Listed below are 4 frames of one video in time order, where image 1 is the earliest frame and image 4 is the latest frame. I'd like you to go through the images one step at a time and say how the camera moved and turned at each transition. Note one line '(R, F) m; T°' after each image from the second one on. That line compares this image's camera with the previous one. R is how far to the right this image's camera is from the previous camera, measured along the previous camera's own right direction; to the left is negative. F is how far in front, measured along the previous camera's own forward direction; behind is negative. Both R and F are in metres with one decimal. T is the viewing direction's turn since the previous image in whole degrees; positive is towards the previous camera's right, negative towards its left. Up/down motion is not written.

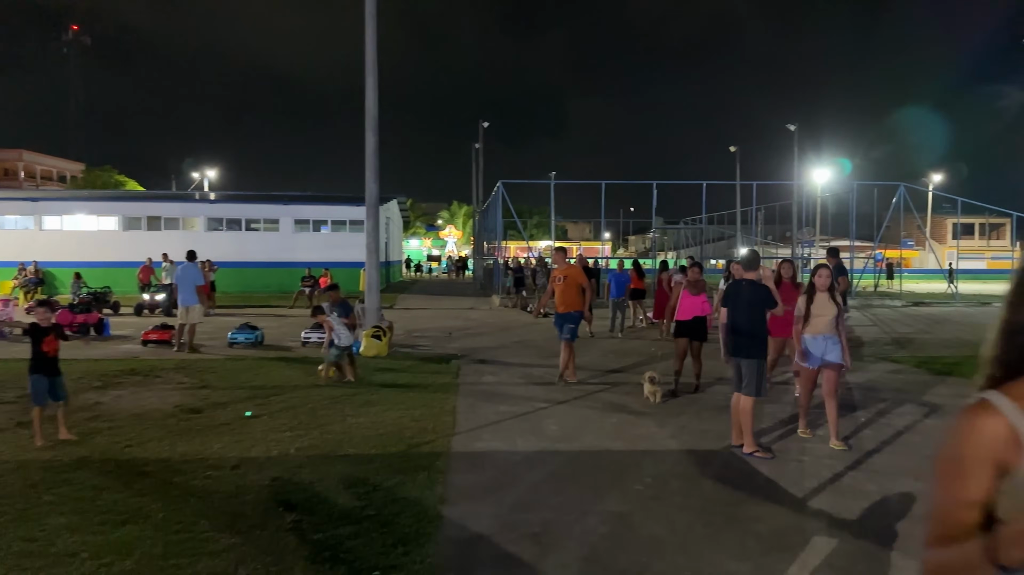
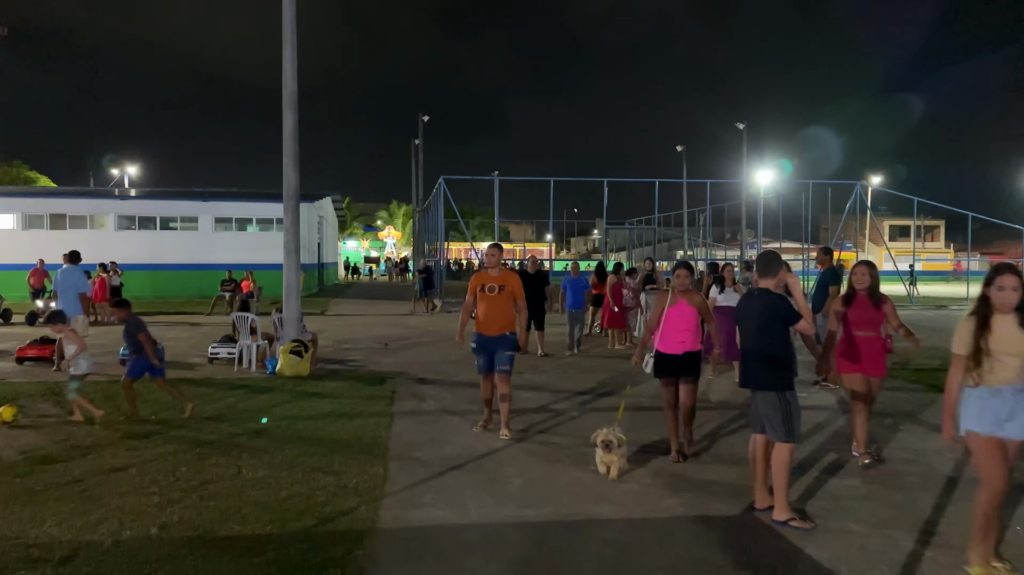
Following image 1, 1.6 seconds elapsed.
(-0.1, +1.7) m; +4°
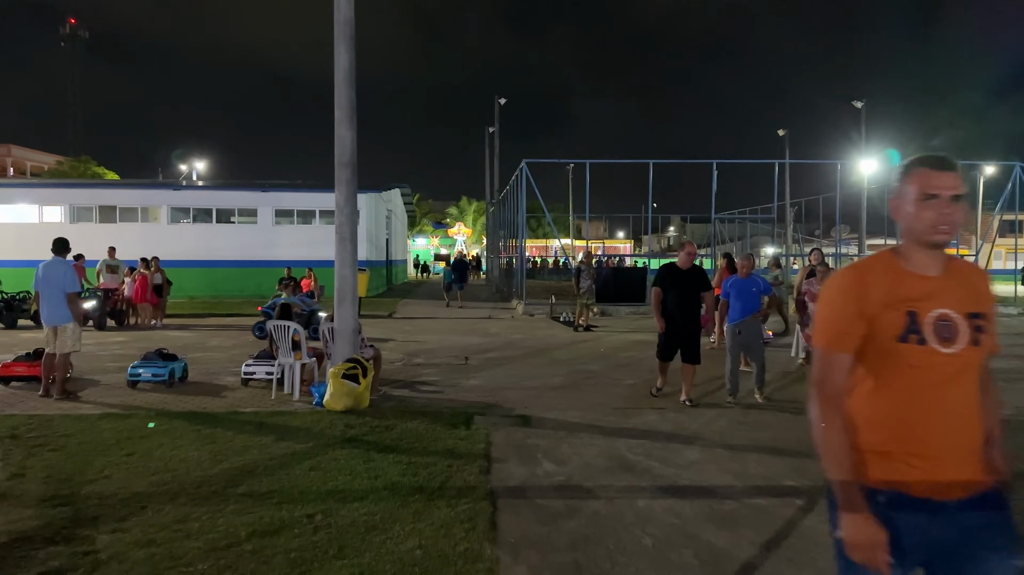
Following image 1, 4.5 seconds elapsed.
(-0.7, +3.1) m; -5°
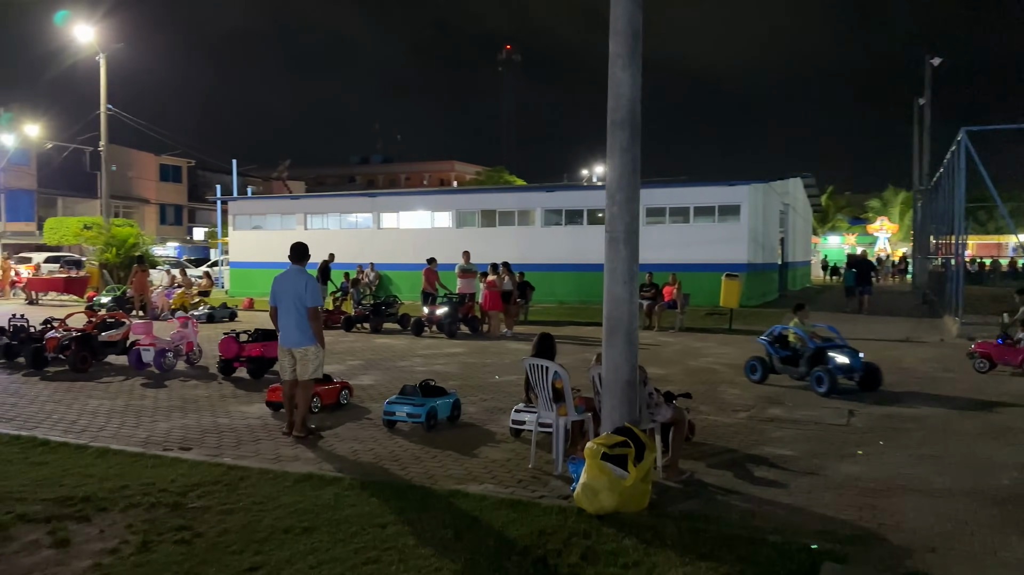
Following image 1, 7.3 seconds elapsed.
(+0.2, +3.2) m; -29°
